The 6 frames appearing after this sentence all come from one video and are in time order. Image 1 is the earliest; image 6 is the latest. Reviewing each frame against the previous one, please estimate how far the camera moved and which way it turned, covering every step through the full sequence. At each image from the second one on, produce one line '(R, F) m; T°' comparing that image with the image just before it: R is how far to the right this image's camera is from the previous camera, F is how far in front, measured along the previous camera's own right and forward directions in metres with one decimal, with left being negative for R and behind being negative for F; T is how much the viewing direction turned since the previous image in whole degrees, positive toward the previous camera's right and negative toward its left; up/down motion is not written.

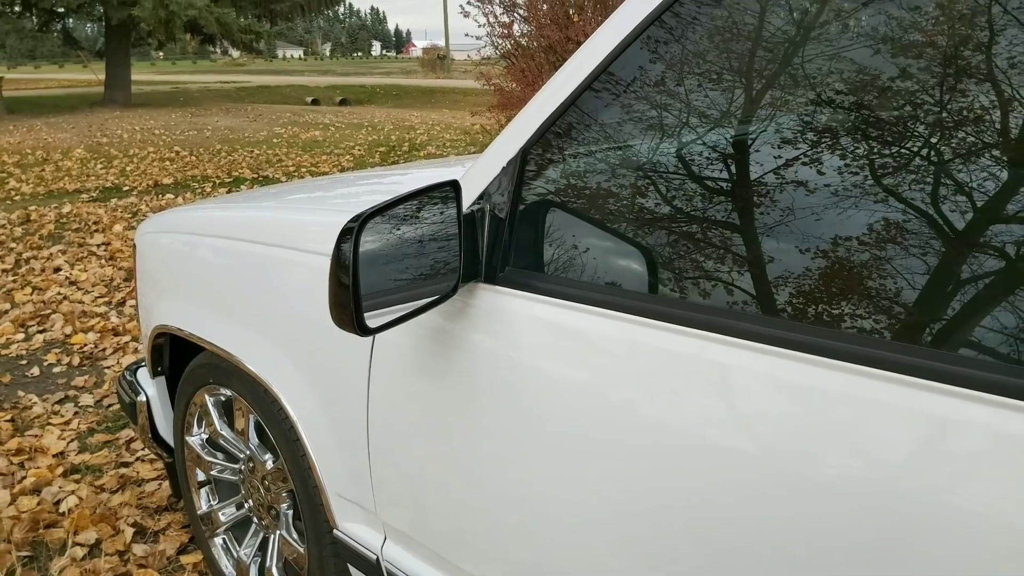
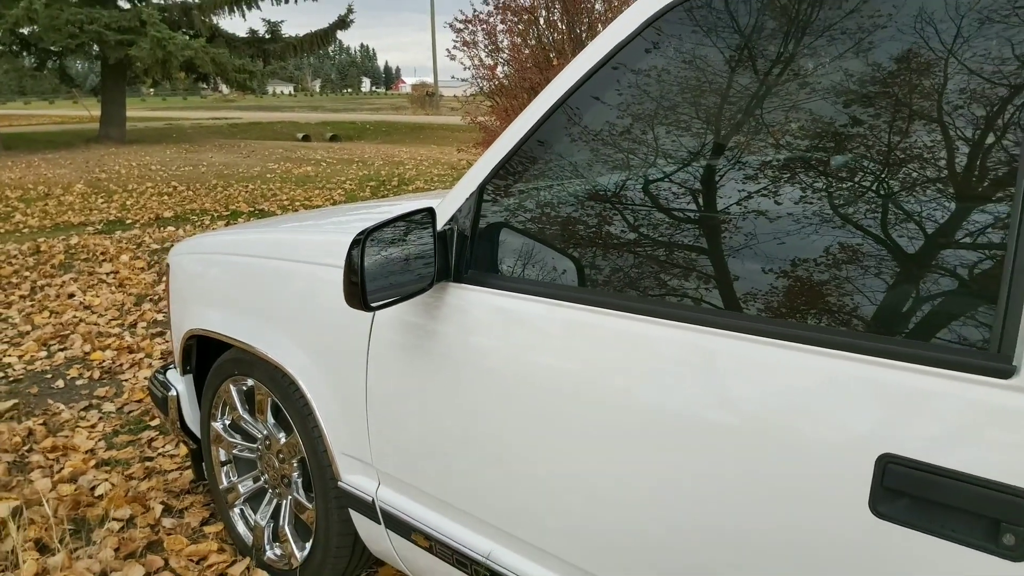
(+0.1, -0.5) m; +1°
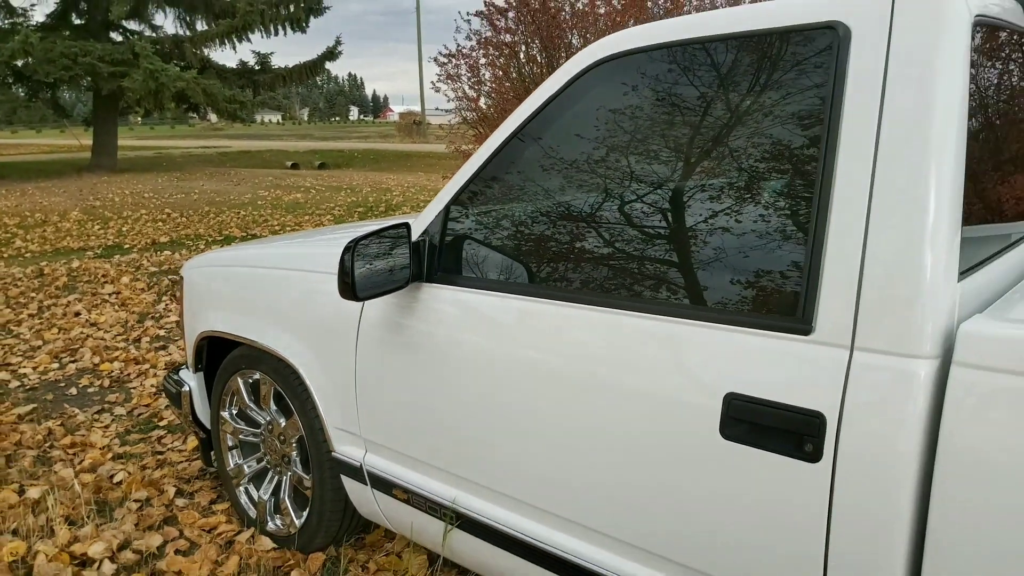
(+0.1, -0.4) m; +1°
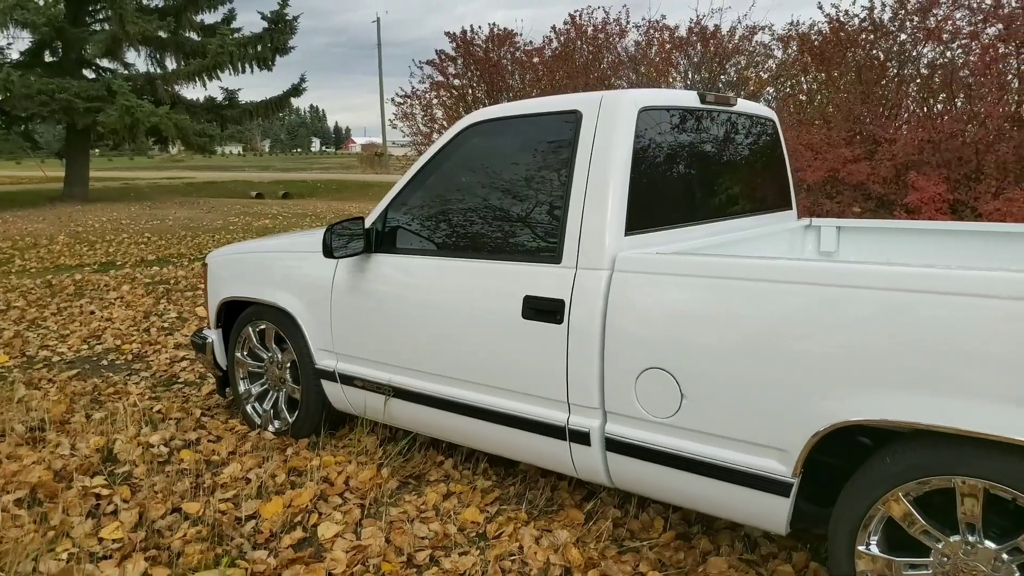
(+0.2, -1.5) m; +3°
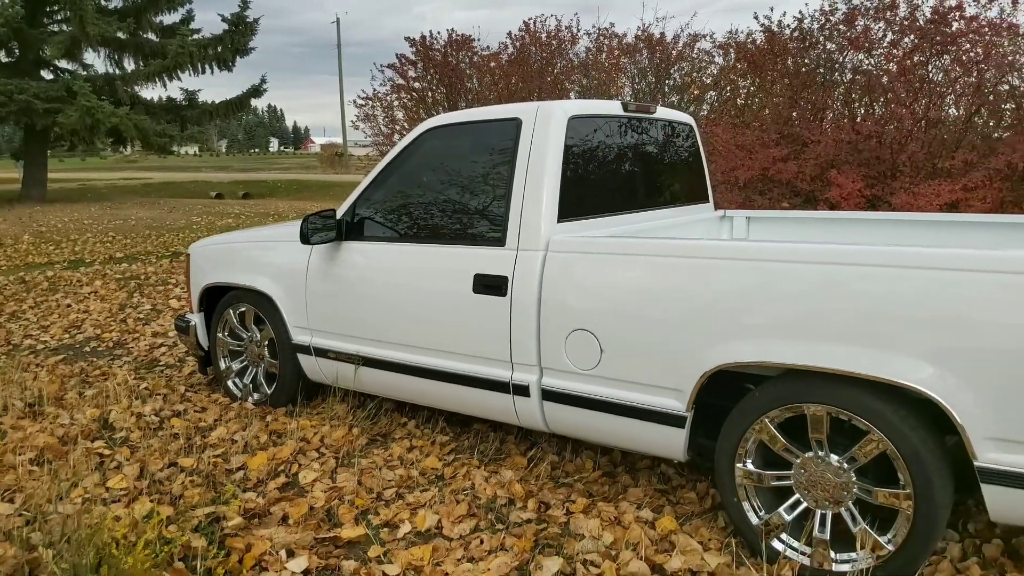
(0.0, -0.6) m; +3°
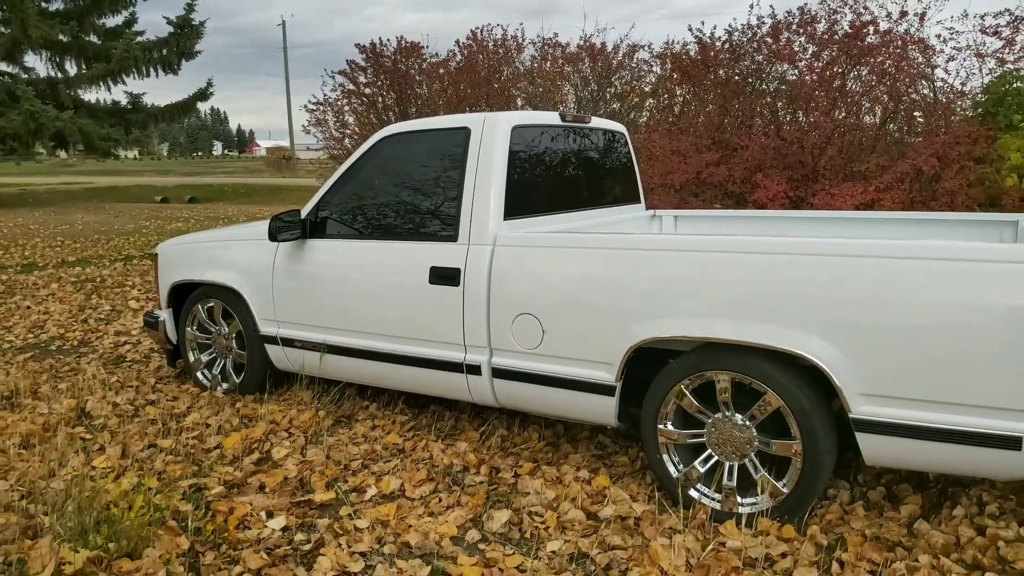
(0.0, -0.4) m; +4°
